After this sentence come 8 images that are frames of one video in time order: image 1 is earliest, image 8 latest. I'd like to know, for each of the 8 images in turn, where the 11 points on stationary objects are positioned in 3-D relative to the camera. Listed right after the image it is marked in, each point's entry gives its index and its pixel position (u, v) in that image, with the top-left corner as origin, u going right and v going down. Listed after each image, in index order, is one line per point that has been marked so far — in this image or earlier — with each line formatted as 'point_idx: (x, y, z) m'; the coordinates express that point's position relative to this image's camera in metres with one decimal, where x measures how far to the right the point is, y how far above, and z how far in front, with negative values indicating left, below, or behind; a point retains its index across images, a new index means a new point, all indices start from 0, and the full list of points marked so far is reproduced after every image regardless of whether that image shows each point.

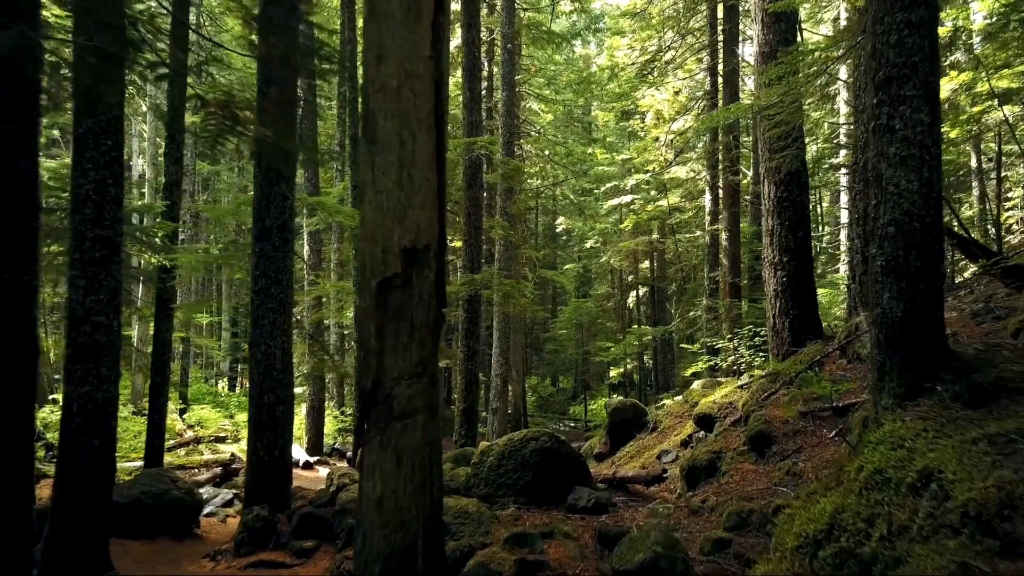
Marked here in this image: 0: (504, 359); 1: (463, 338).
0: (-0.2, -2.0, +17.1) m
1: (-0.9, -0.9, +10.9) m
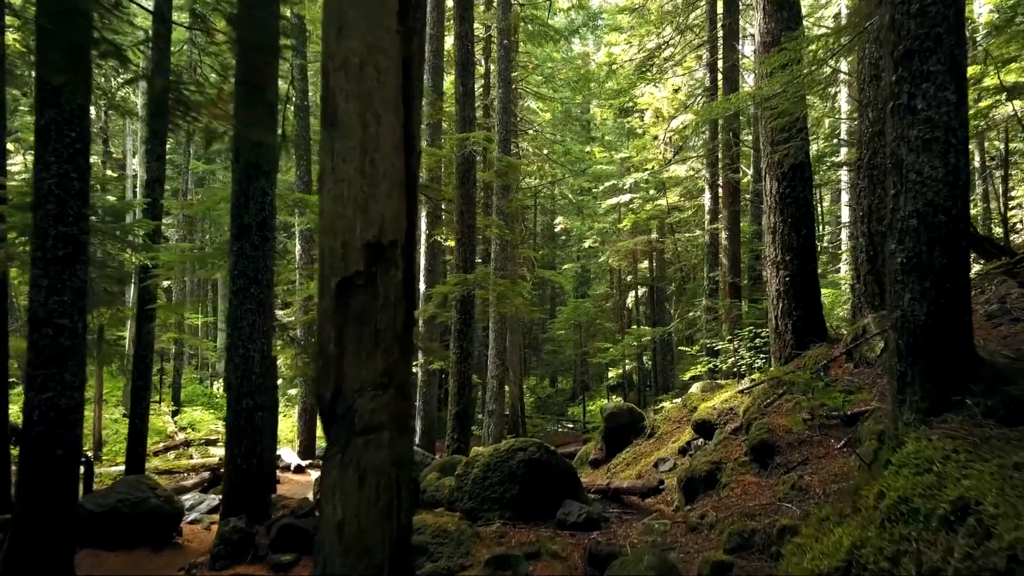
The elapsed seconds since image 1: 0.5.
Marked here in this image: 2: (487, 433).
0: (-0.3, -2.0, +16.8) m
1: (-1.0, -0.9, +10.6) m
2: (-0.6, -3.9, +16.6) m
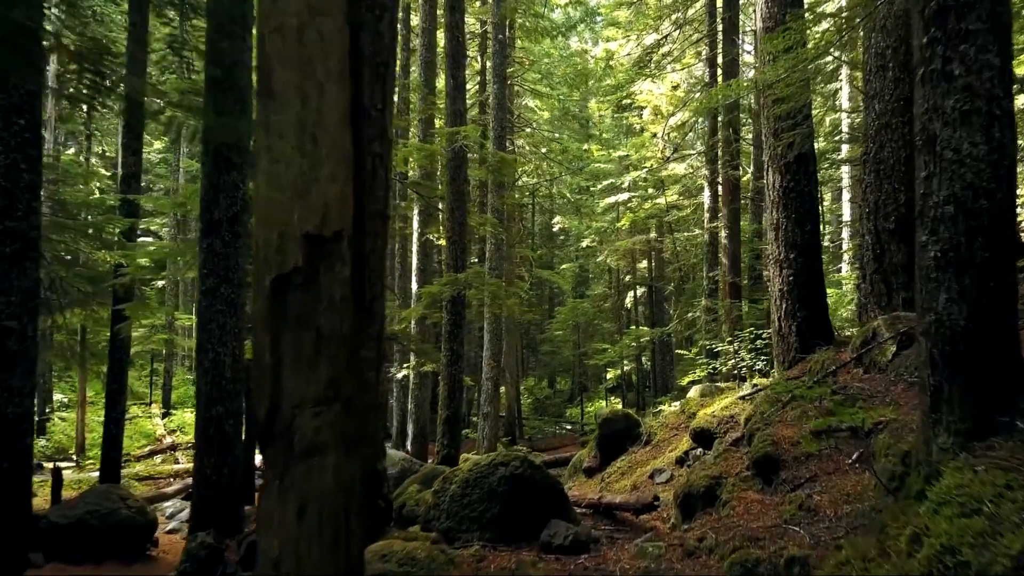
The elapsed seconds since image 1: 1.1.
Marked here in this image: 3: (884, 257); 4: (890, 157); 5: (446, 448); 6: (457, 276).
0: (-0.5, -2.0, +16.4) m
1: (-1.1, -0.9, +10.2) m
2: (-0.8, -3.9, +16.2) m
3: (+4.8, +0.4, +7.9) m
4: (+4.9, +1.7, +7.8) m
5: (-1.1, -2.6, +10.0) m
6: (-0.9, +0.2, +10.0) m
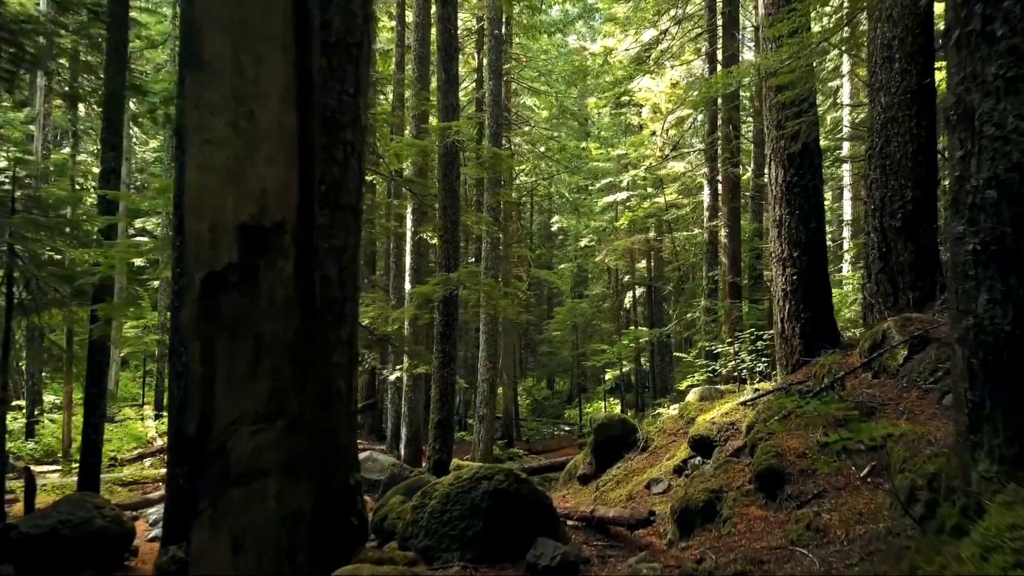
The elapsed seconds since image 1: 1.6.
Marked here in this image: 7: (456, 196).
0: (-0.6, -2.0, +16.1) m
1: (-1.2, -0.9, +9.9) m
2: (-0.9, -3.9, +15.9) m
3: (+4.7, +0.4, +7.6) m
4: (+4.8, +1.7, +7.5) m
5: (-1.2, -2.6, +9.7) m
6: (-1.0, +0.2, +9.7) m
7: (-0.9, +1.5, +10.2) m
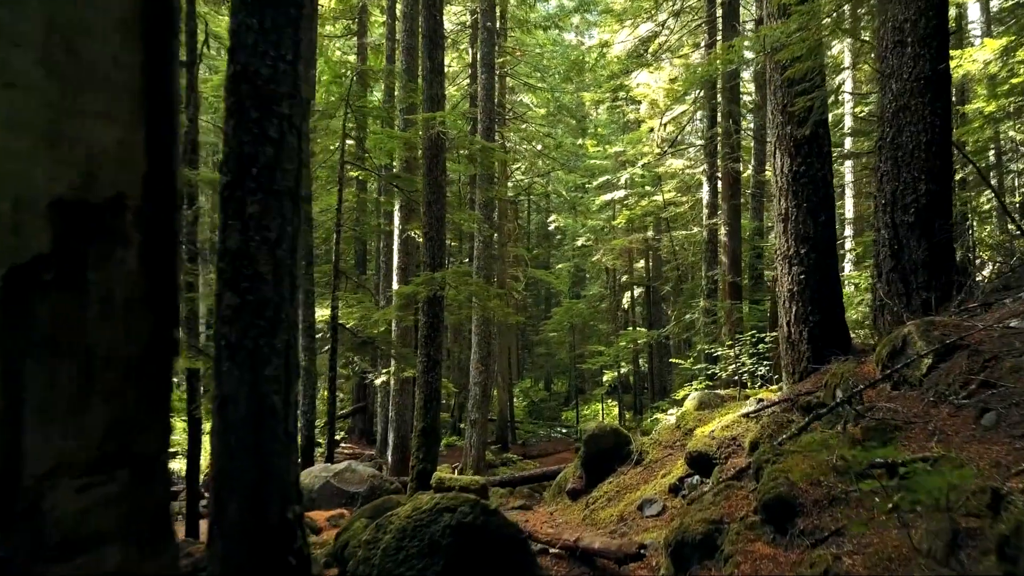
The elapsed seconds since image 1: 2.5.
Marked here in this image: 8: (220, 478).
0: (-0.7, -2.0, +15.6) m
1: (-1.4, -0.9, +9.4) m
2: (-1.1, -3.9, +15.4) m
3: (+4.5, +0.4, +7.1) m
4: (+4.6, +1.7, +7.0) m
5: (-1.4, -2.6, +9.2) m
6: (-1.2, +0.2, +9.2) m
7: (-1.1, +1.5, +9.6) m
8: (-1.6, -1.0, +3.1) m
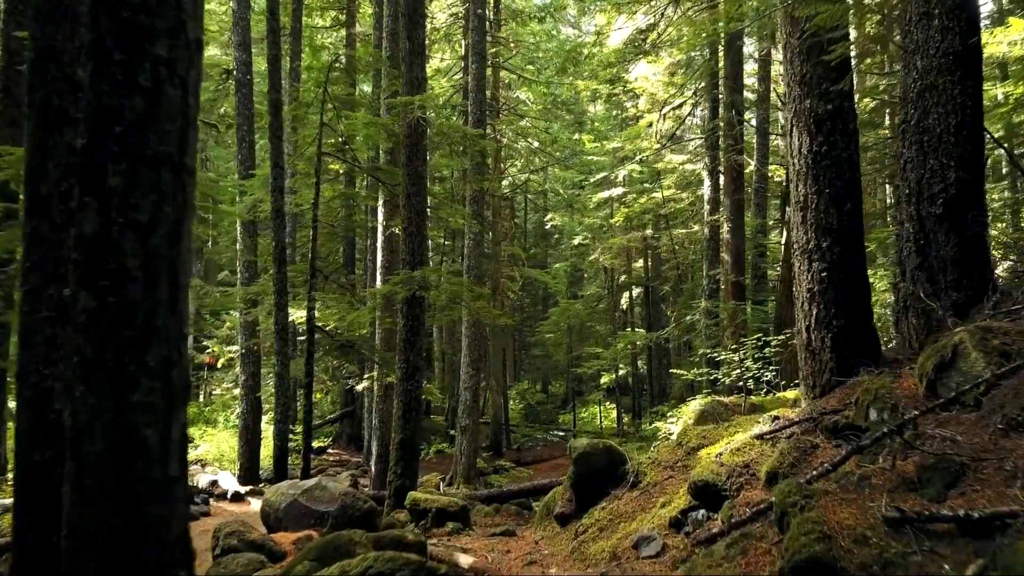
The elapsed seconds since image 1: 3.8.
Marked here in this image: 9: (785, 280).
0: (-0.9, -2.0, +14.9) m
1: (-1.6, -0.9, +8.7) m
2: (-1.3, -3.9, +14.7) m
3: (+4.4, +0.4, +6.4) m
4: (+4.4, +1.7, +6.3) m
5: (-1.6, -2.6, +8.5) m
6: (-1.4, +0.2, +8.5) m
7: (-1.3, +1.5, +8.9) m
8: (-1.7, -1.0, +2.4) m
9: (+5.4, +0.2, +12.1) m
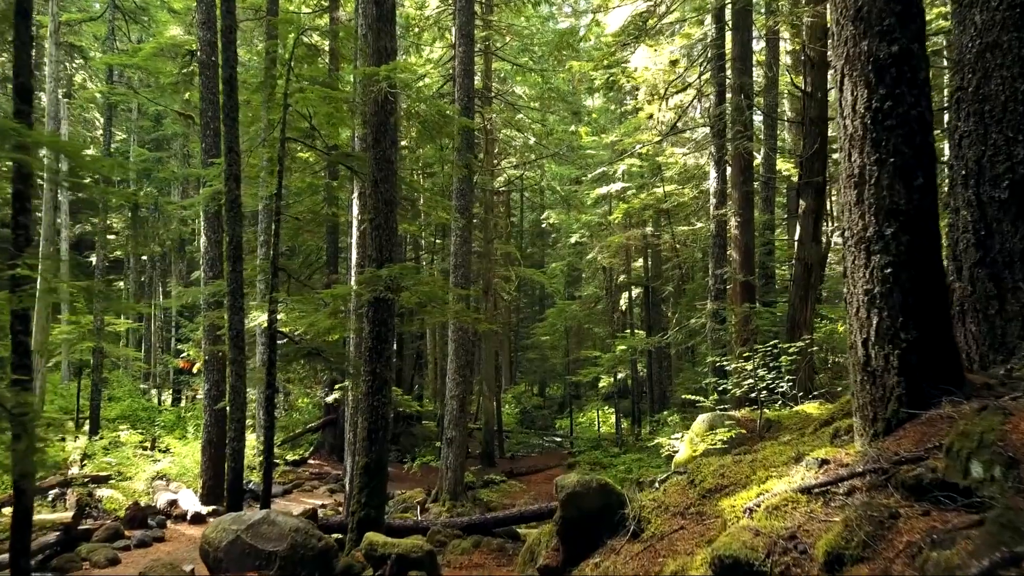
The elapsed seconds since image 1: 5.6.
0: (-1.2, -2.0, +13.8) m
1: (-1.8, -0.9, +7.6) m
2: (-1.5, -4.0, +13.6) m
3: (+4.1, +0.4, +5.3) m
4: (+4.2, +1.7, +5.2) m
5: (-1.8, -2.6, +7.4) m
6: (-1.6, +0.2, +7.4) m
7: (-1.5, +1.5, +7.8) m
8: (-1.9, -1.0, +1.3) m
9: (+5.2, +0.2, +11.0) m
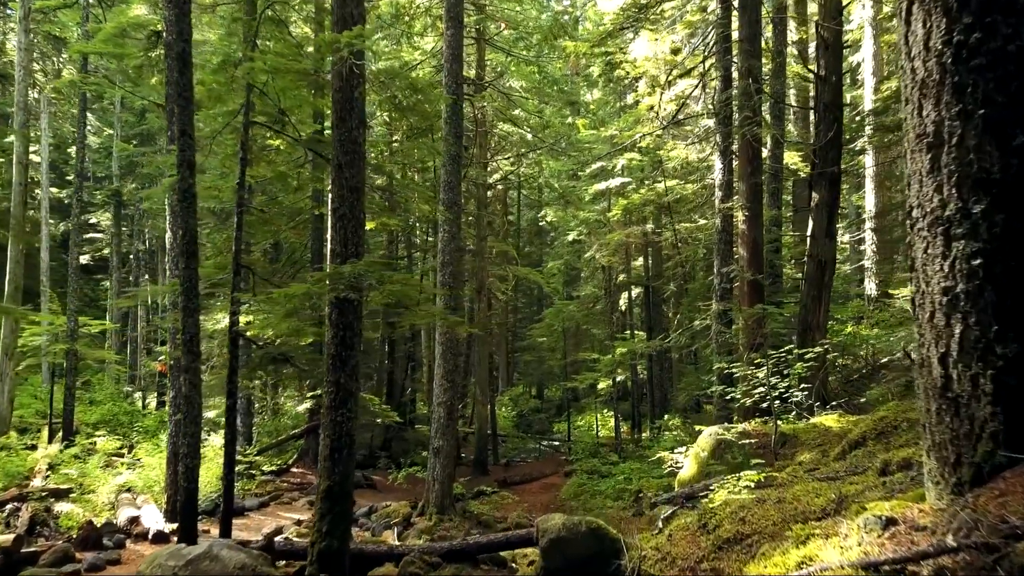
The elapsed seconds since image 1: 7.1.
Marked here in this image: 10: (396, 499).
0: (-1.4, -2.0, +12.9) m
1: (-2.0, -0.9, +6.7) m
2: (-1.7, -3.9, +12.7) m
3: (+3.9, +0.4, +4.4) m
4: (+4.0, +1.7, +4.3) m
5: (-2.0, -2.6, +6.5) m
6: (-1.8, +0.2, +6.5) m
7: (-1.7, +1.5, +6.9) m
8: (-2.1, -1.0, +0.4) m
9: (+5.0, +0.2, +10.1) m
10: (-2.7, -4.9, +14.2) m
